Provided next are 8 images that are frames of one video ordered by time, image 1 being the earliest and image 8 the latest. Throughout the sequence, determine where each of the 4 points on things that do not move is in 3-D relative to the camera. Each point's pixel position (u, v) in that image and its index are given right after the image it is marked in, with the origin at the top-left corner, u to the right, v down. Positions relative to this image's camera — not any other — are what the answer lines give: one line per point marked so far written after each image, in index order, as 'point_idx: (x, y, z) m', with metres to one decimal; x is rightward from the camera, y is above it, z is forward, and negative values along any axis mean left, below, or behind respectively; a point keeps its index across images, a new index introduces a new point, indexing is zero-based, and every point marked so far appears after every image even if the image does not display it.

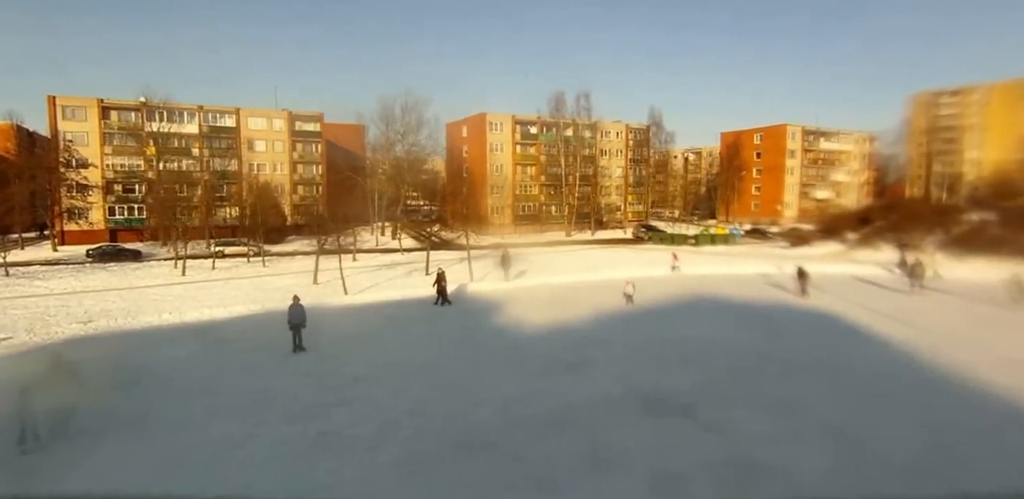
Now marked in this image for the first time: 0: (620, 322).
0: (+3.1, -2.1, +16.7) m
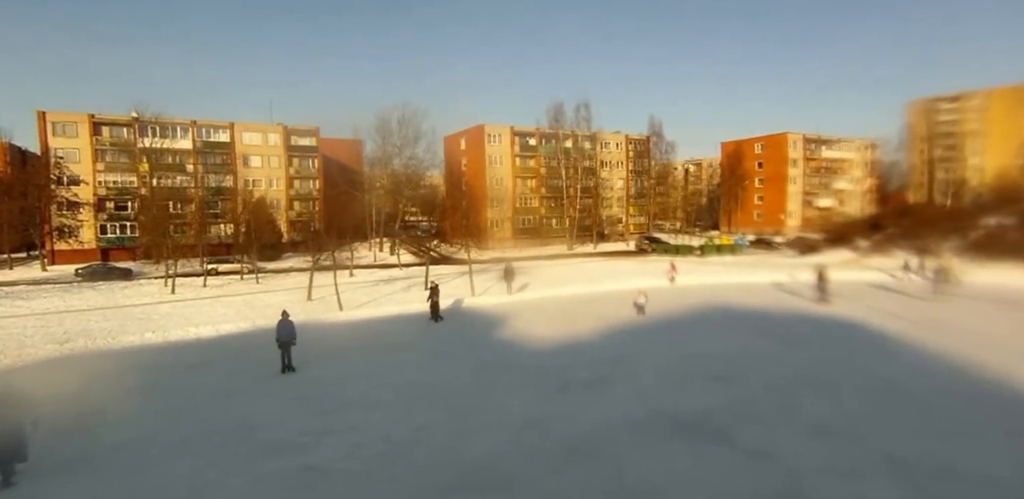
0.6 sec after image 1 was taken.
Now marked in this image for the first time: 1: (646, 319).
0: (+3.3, -2.3, +15.6) m
1: (+4.2, -2.2, +18.3) m
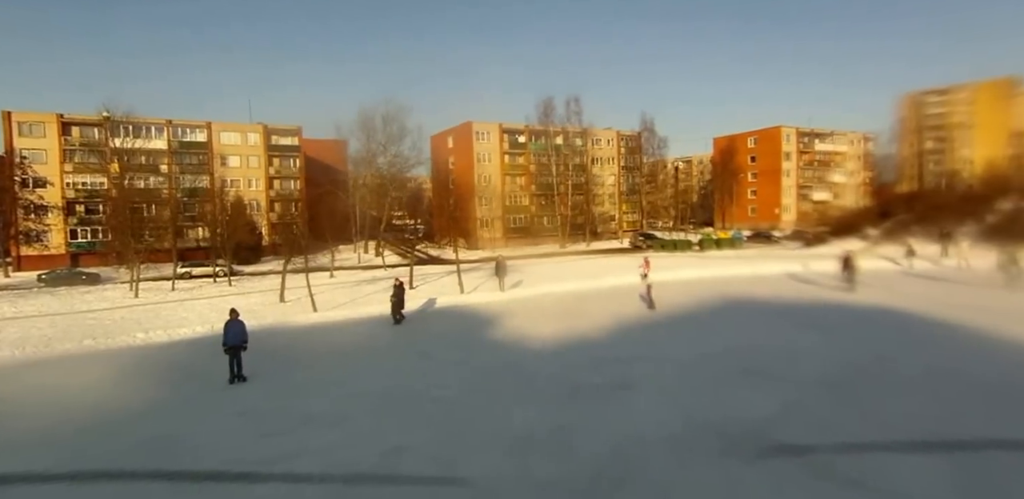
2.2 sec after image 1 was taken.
0: (+3.2, -1.9, +13.5) m
1: (+4.0, -1.8, +16.3) m
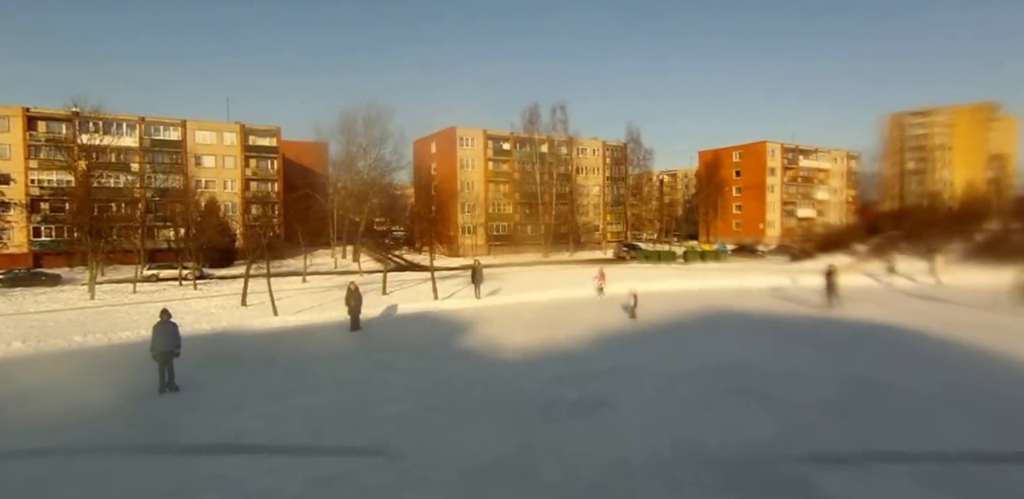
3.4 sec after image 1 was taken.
0: (+2.5, -2.0, +12.4) m
1: (+3.4, -2.0, +15.3) m
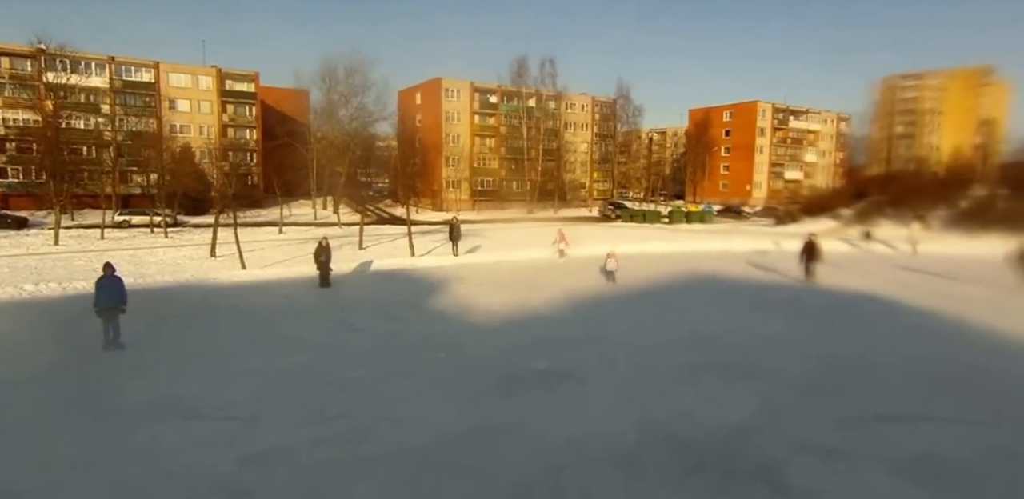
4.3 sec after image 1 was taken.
0: (+2.0, -1.2, +12.0) m
1: (+2.7, -1.0, +14.8) m
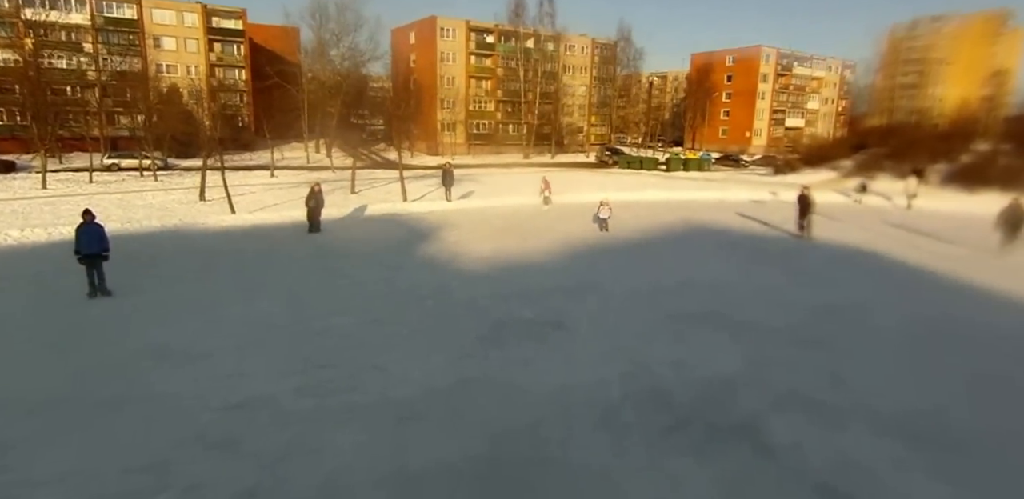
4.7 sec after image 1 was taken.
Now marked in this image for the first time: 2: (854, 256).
0: (+1.8, -0.2, +11.9) m
1: (+2.5, +0.3, +14.7) m
2: (+7.6, -0.1, +13.0) m
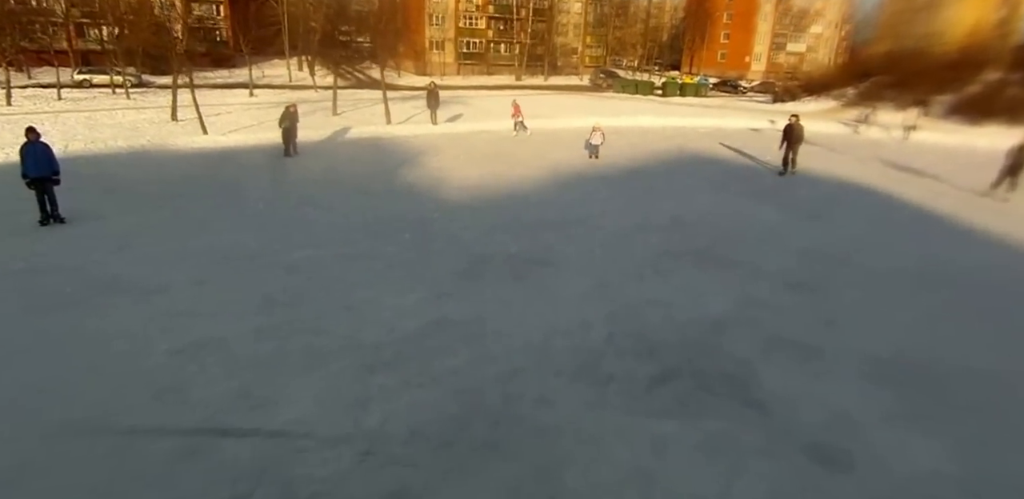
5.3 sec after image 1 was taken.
0: (+1.5, +1.1, +11.4) m
1: (+2.2, +2.0, +14.1) m
2: (+7.3, +1.3, +12.6) m
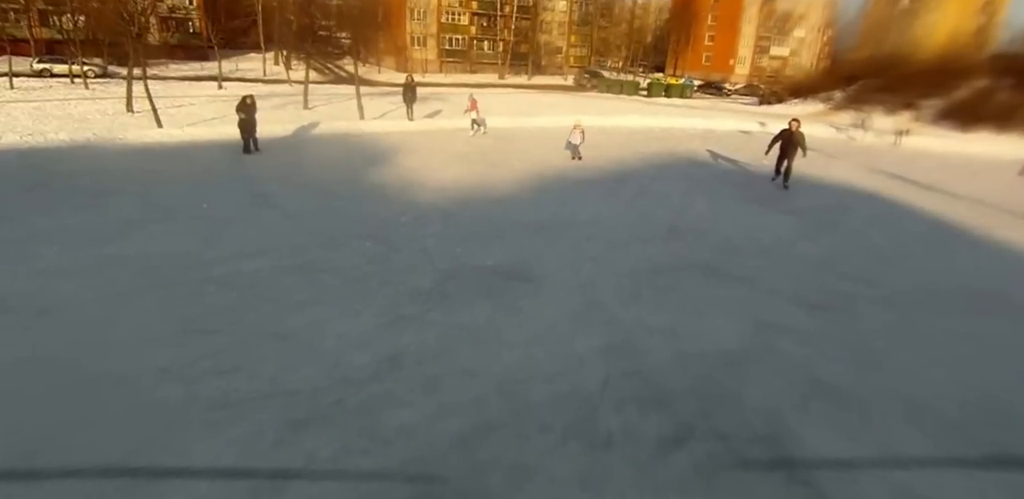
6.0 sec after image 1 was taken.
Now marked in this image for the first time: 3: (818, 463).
0: (+1.1, +1.0, +10.5) m
1: (+1.8, +1.8, +13.2) m
2: (+6.9, +1.1, +11.8) m
3: (+1.9, -1.3, +3.6) m
